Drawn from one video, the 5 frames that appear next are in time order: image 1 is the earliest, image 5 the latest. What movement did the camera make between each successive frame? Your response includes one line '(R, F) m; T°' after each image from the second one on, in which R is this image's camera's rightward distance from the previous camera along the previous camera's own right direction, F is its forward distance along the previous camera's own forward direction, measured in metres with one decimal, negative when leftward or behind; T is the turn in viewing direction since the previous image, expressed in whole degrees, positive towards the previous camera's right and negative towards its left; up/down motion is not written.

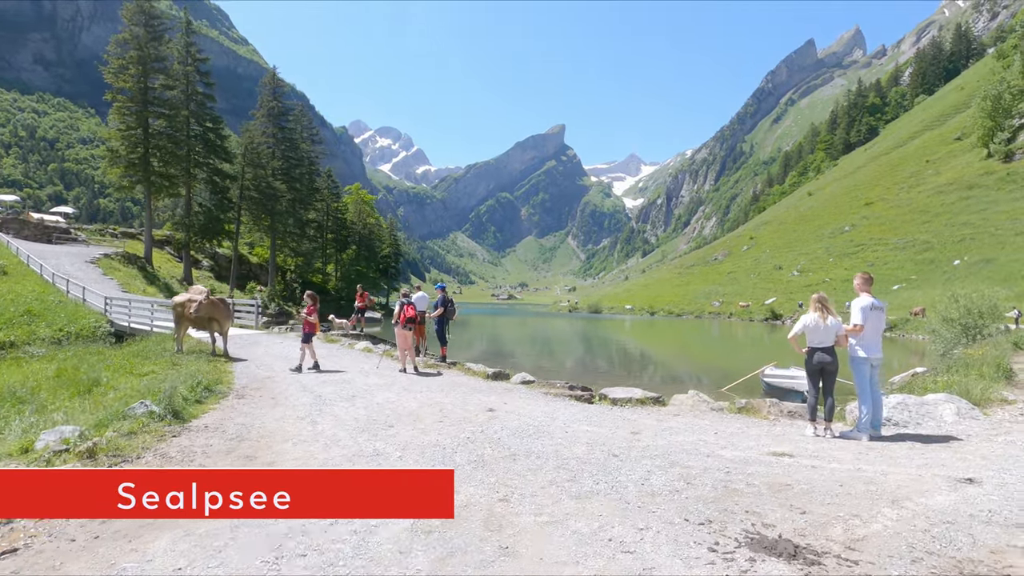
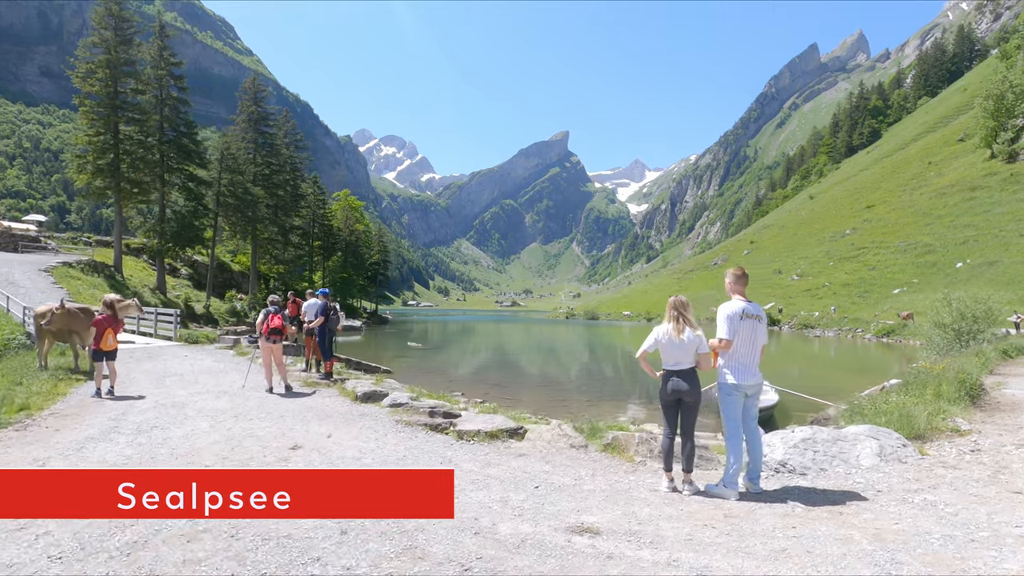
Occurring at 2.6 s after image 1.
(+2.7, +1.9) m; -1°
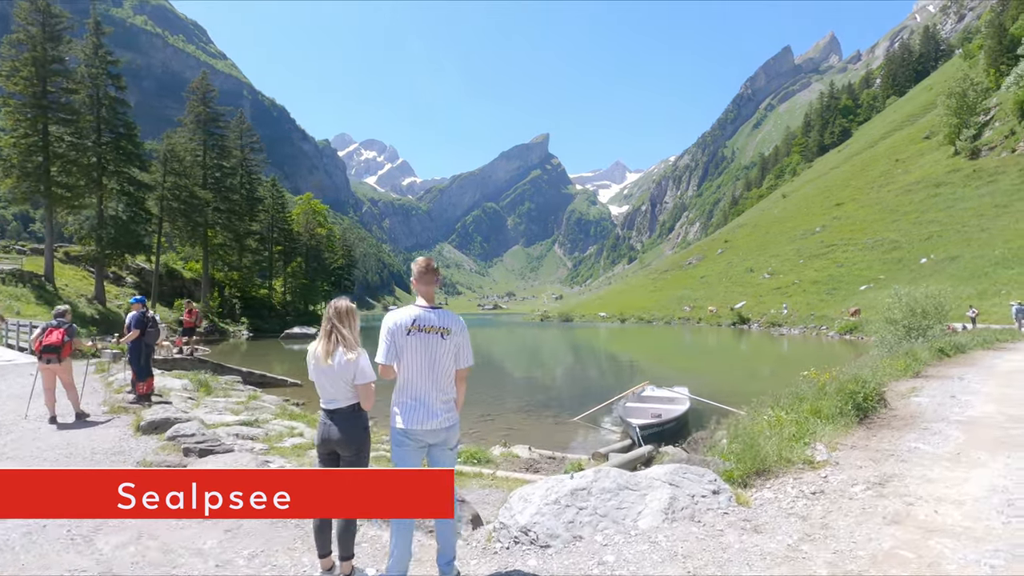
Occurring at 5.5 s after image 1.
(+2.9, +1.7) m; +2°
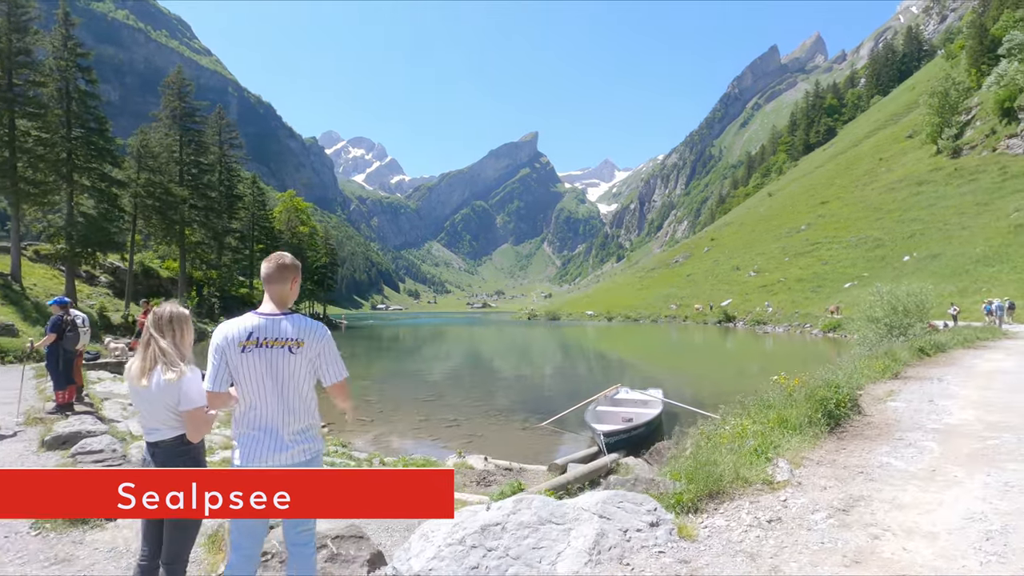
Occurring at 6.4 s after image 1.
(+0.7, +0.7) m; +1°
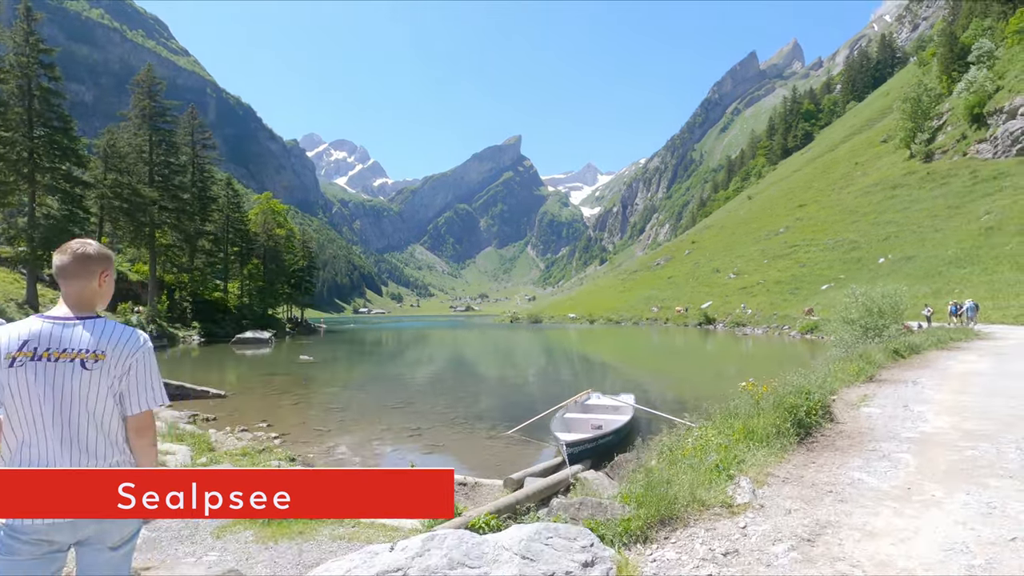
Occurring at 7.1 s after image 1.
(+0.5, +0.6) m; +2°
